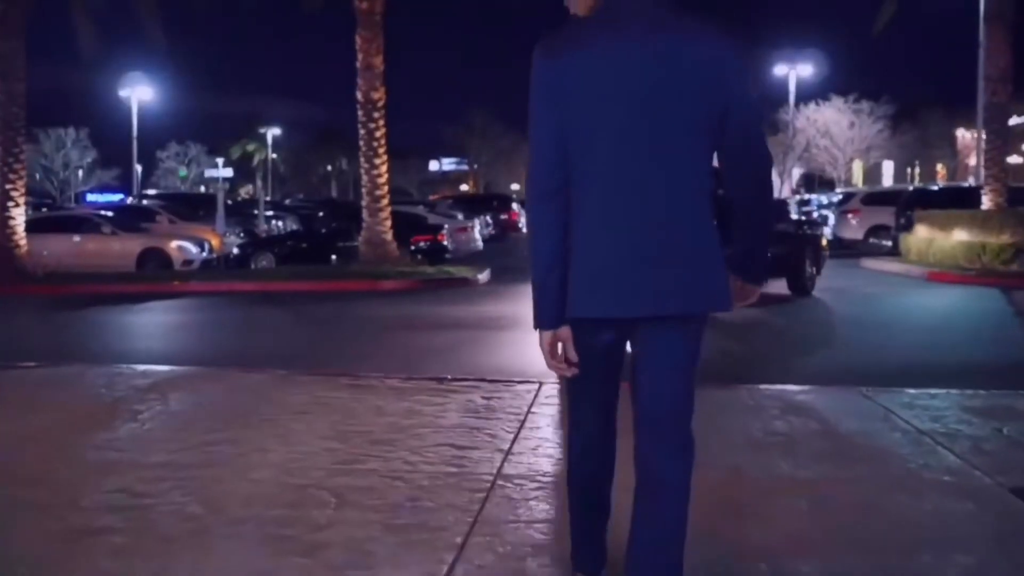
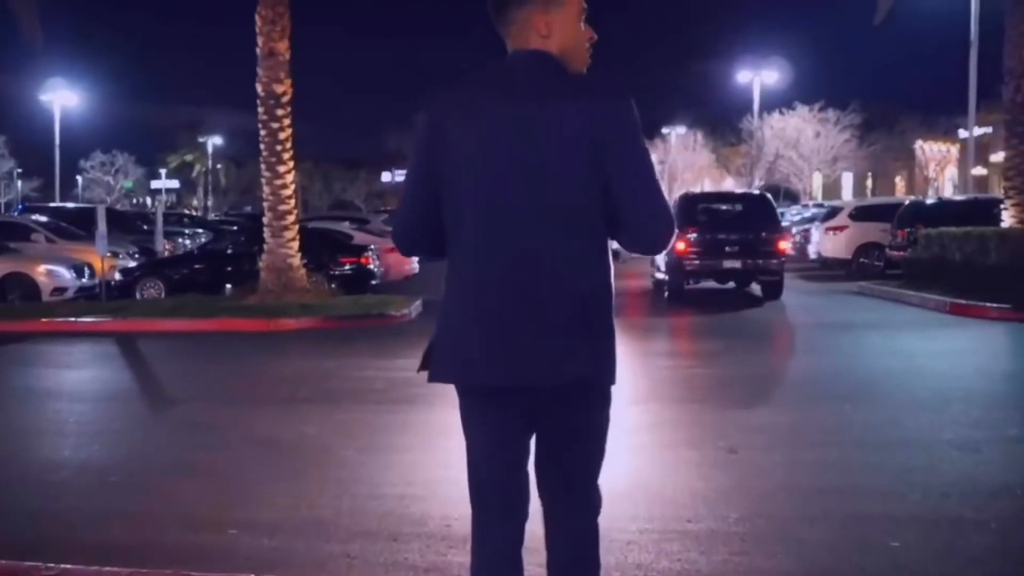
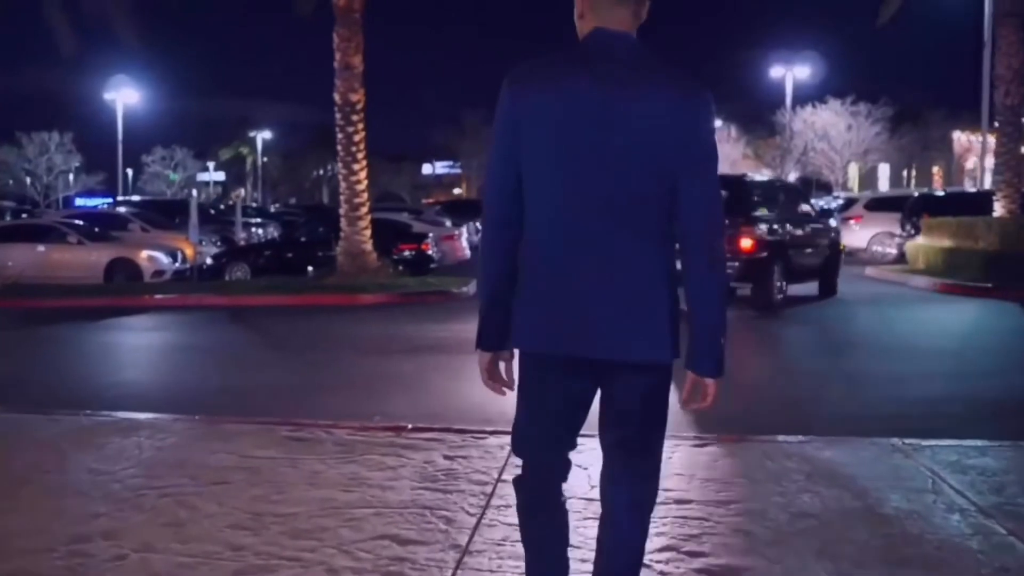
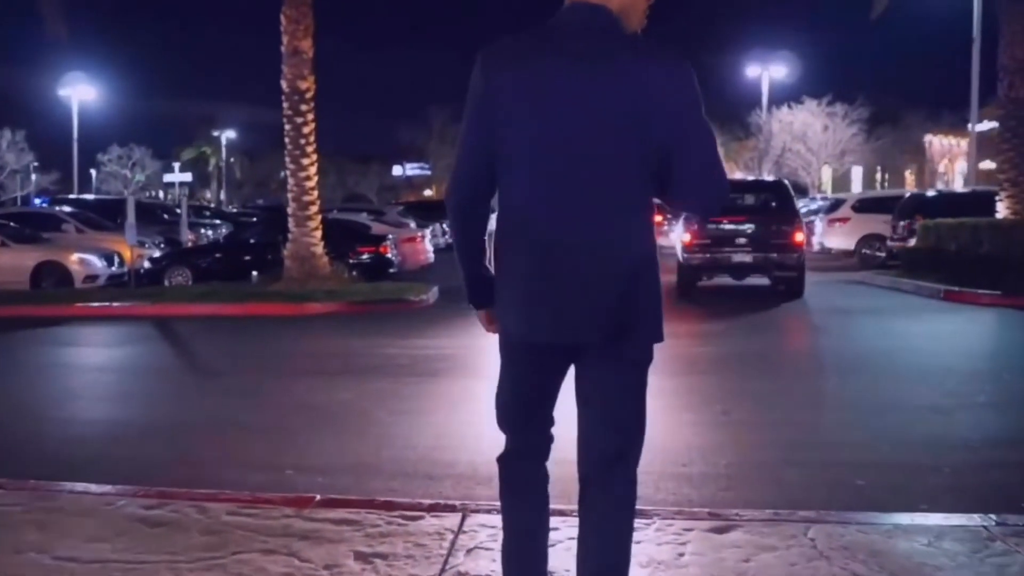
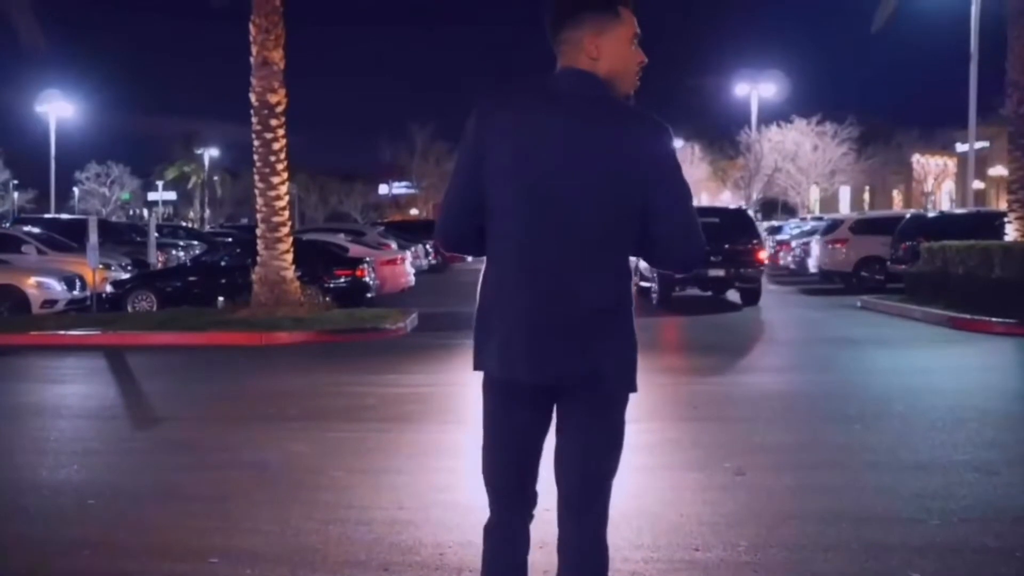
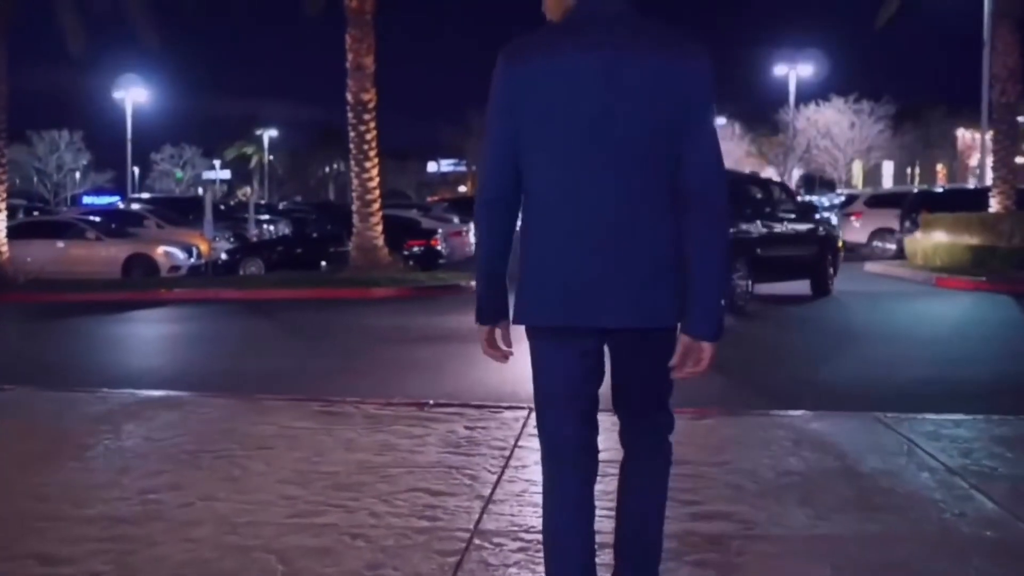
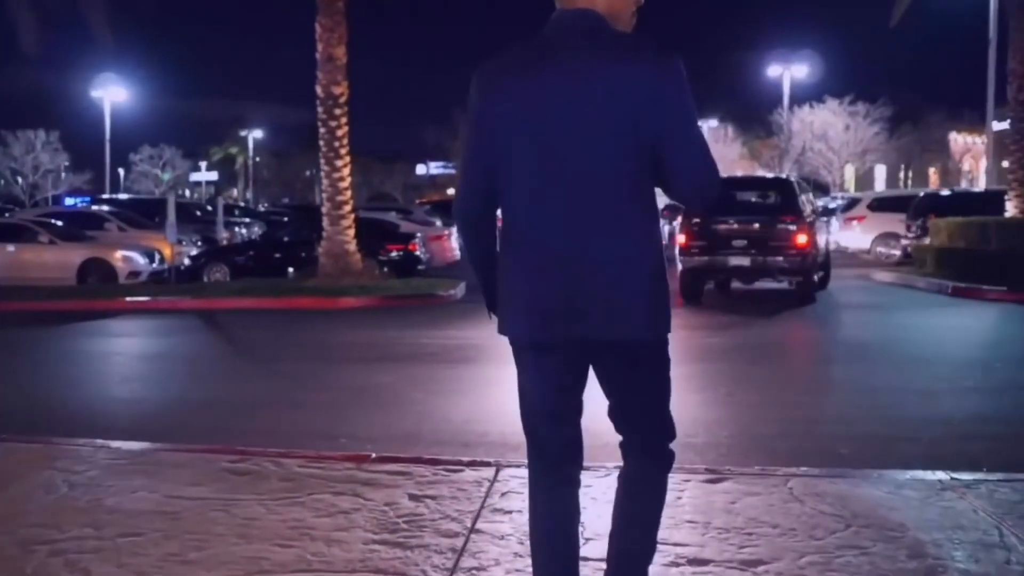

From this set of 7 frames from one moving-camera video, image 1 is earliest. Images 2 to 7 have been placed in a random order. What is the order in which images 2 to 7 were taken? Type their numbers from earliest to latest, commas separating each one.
6, 3, 7, 4, 2, 5
